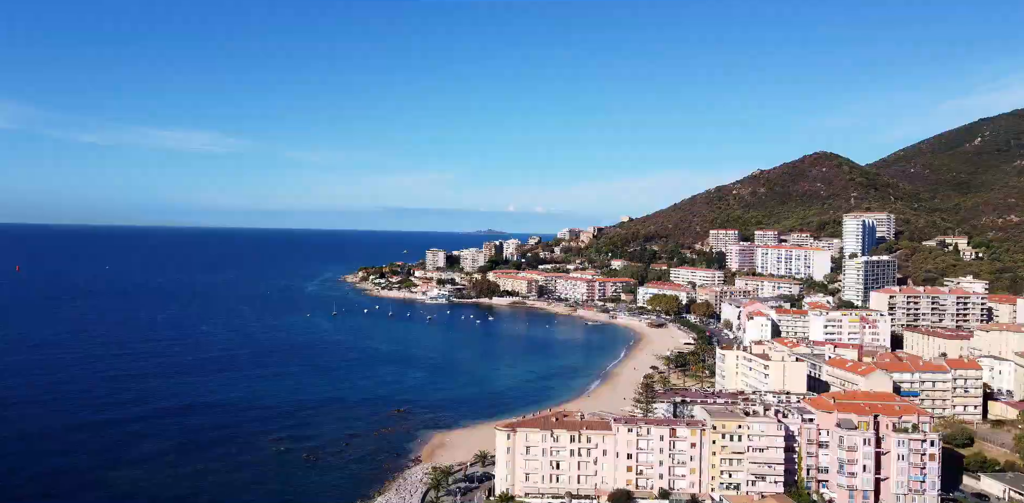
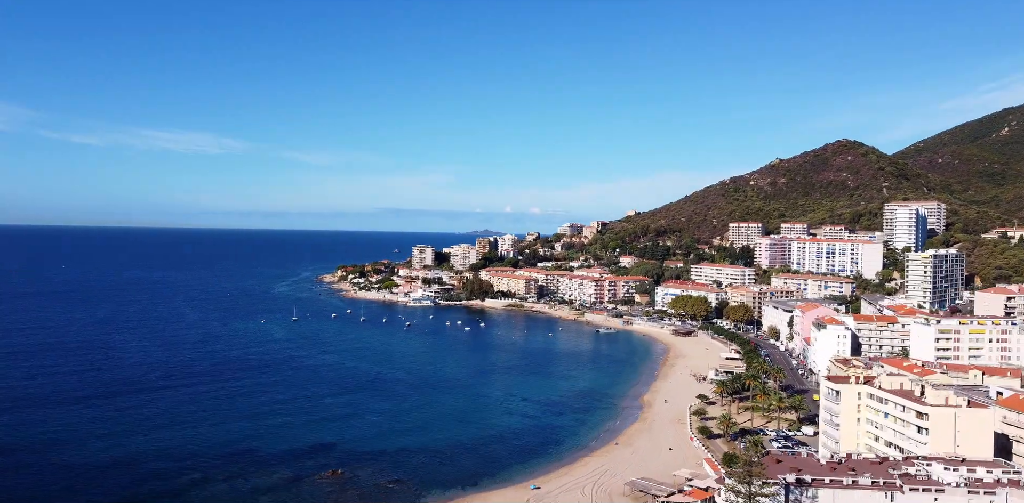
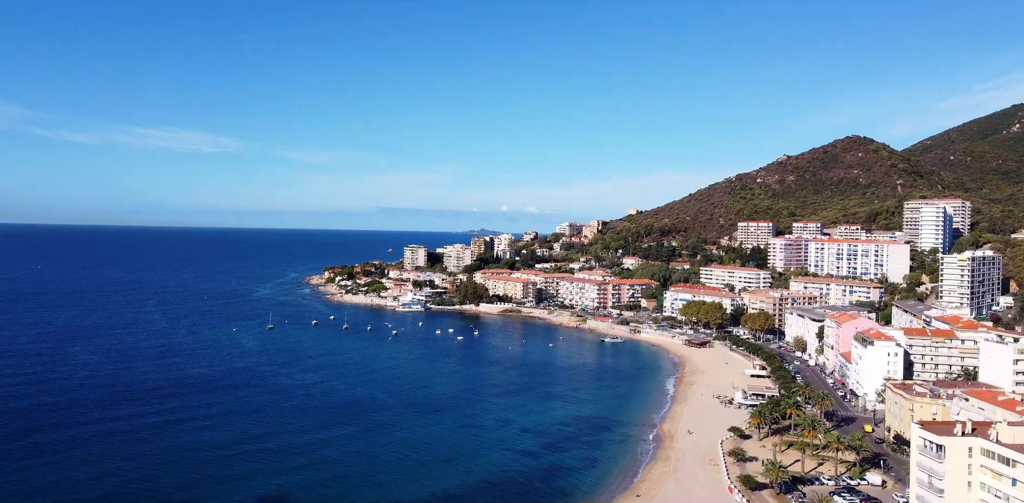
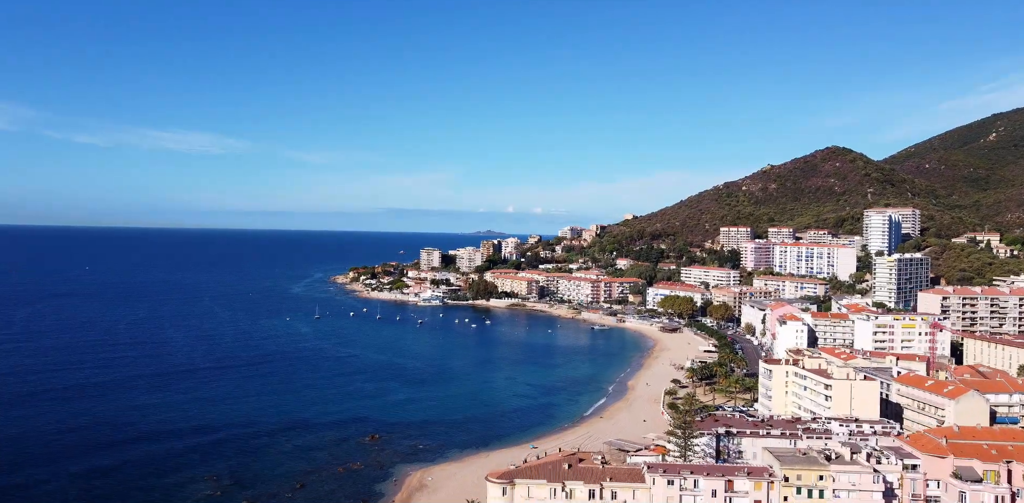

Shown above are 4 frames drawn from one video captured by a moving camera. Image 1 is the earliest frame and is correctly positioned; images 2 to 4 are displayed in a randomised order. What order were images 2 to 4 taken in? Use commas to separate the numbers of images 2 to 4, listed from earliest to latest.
4, 2, 3
